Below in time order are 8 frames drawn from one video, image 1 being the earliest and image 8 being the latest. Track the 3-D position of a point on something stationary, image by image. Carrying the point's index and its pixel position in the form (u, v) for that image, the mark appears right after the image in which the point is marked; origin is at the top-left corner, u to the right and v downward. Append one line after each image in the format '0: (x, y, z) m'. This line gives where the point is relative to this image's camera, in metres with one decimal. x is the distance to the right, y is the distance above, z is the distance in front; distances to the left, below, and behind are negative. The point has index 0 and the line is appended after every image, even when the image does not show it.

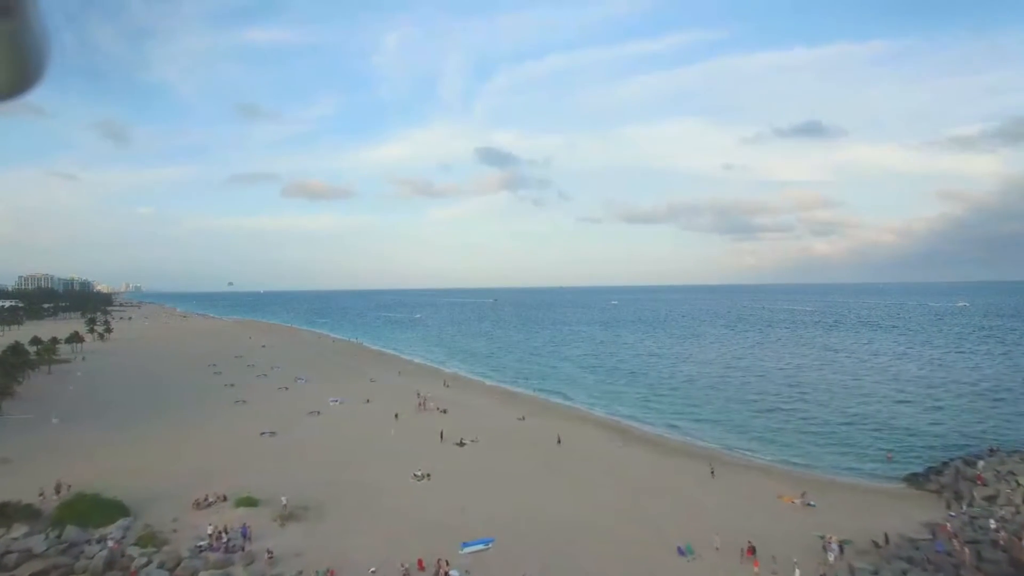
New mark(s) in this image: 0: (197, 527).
0: (-9.1, -6.9, +17.5) m
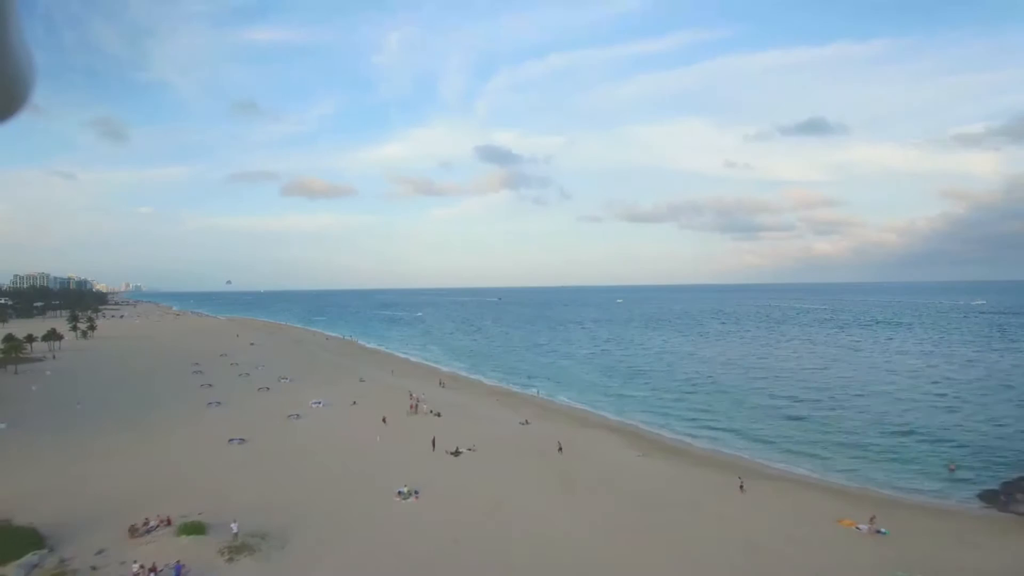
0: (-9.0, -6.5, +14.7) m
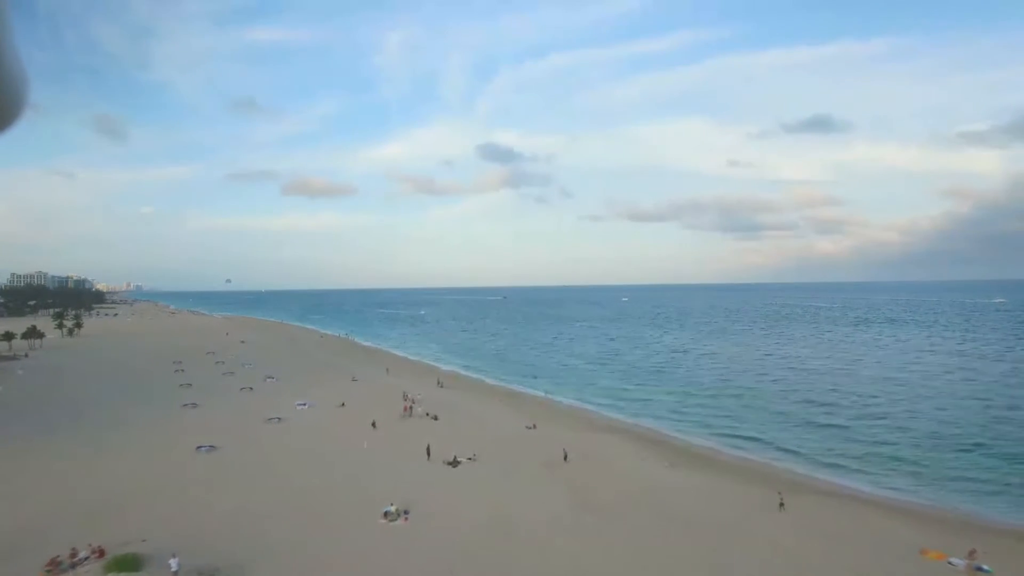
0: (-8.9, -6.1, +12.3) m
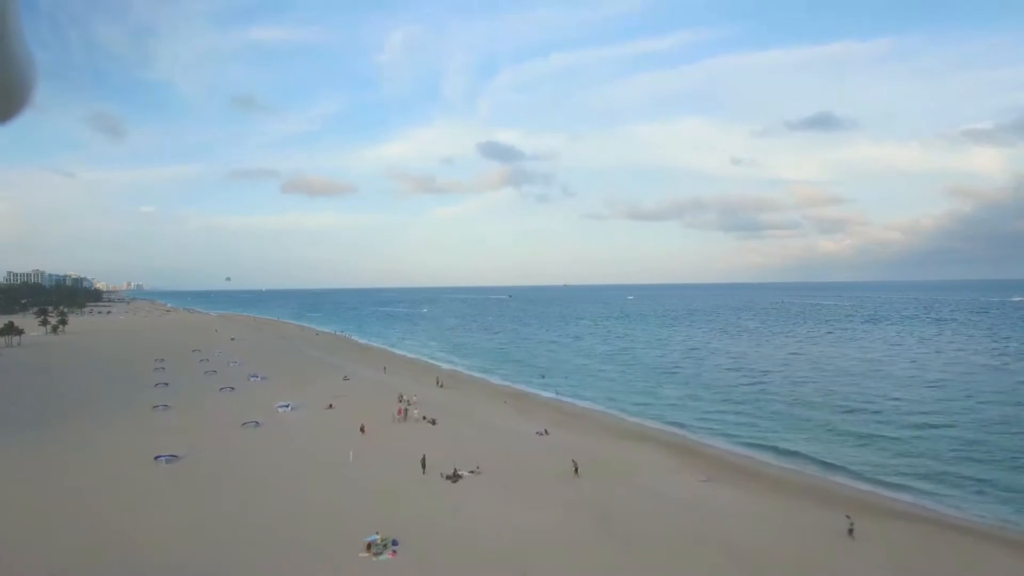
0: (-8.7, -5.7, +9.7) m
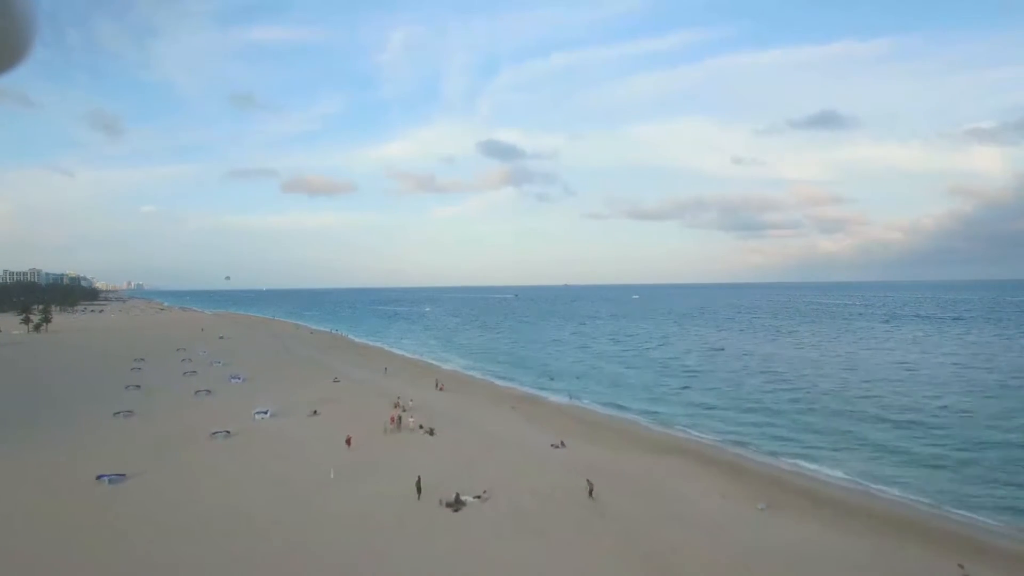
0: (-8.4, -5.4, +7.2) m
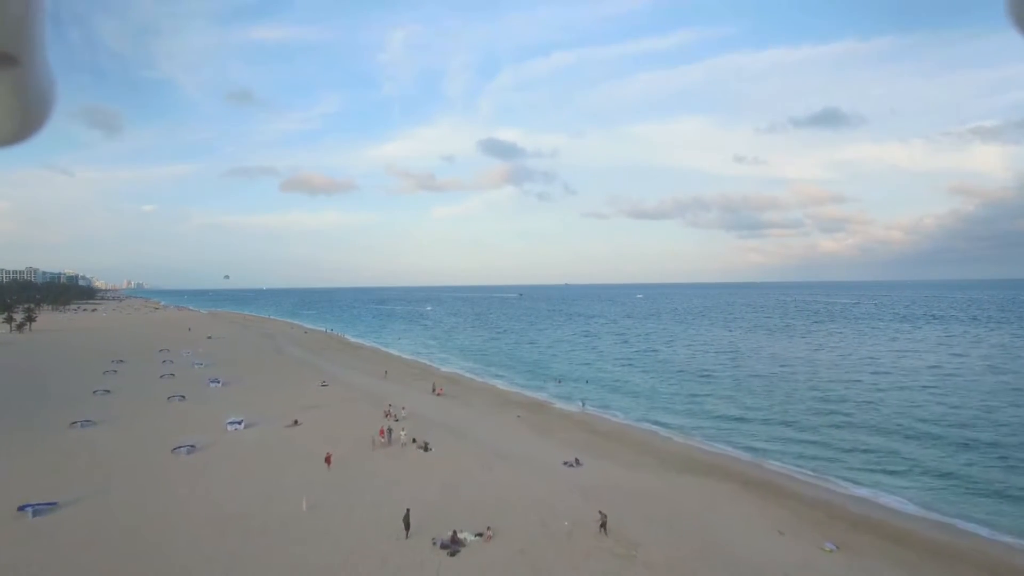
0: (-8.2, -5.3, +5.0) m
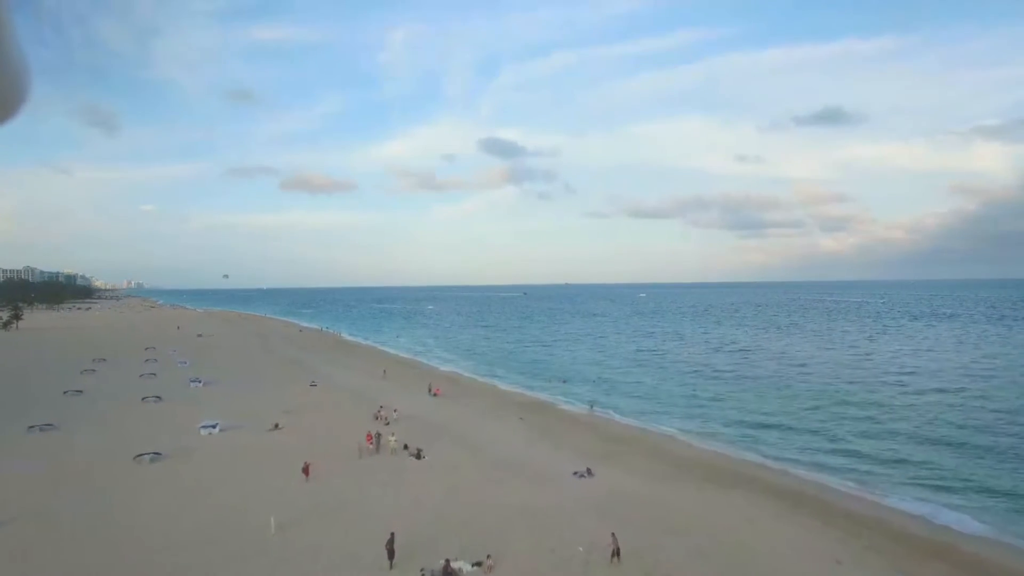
0: (-8.2, -5.0, +3.4) m
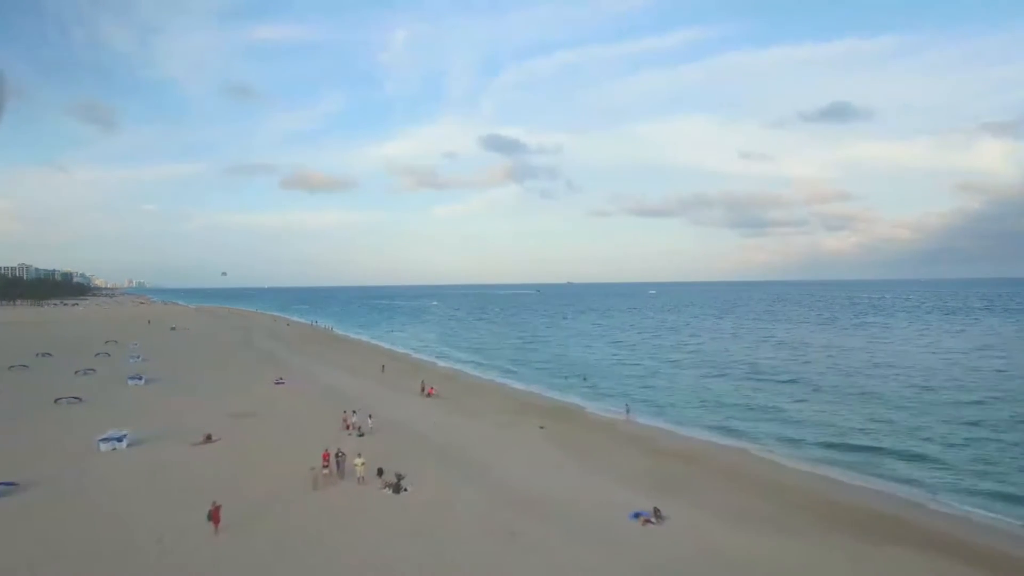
0: (-7.8, -4.3, -0.8) m
